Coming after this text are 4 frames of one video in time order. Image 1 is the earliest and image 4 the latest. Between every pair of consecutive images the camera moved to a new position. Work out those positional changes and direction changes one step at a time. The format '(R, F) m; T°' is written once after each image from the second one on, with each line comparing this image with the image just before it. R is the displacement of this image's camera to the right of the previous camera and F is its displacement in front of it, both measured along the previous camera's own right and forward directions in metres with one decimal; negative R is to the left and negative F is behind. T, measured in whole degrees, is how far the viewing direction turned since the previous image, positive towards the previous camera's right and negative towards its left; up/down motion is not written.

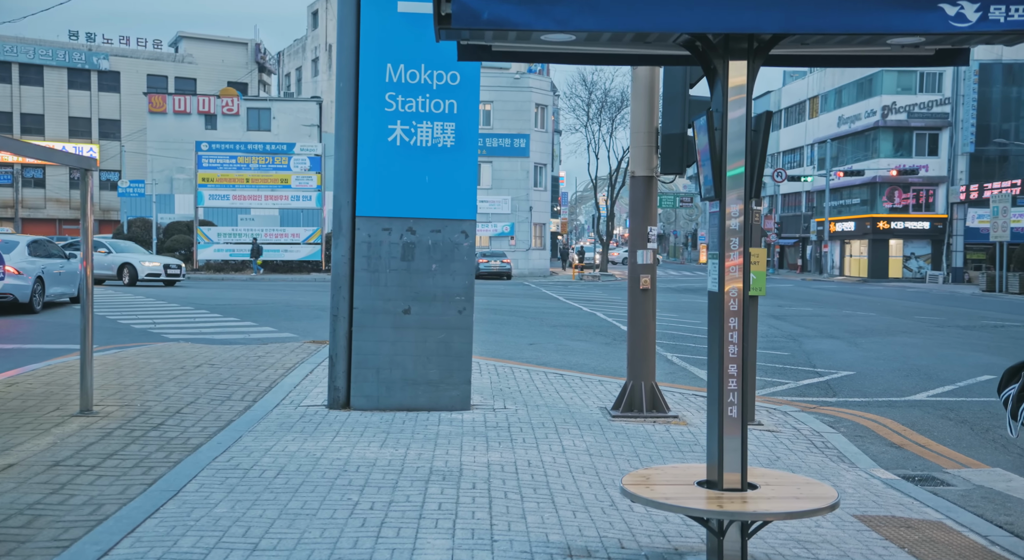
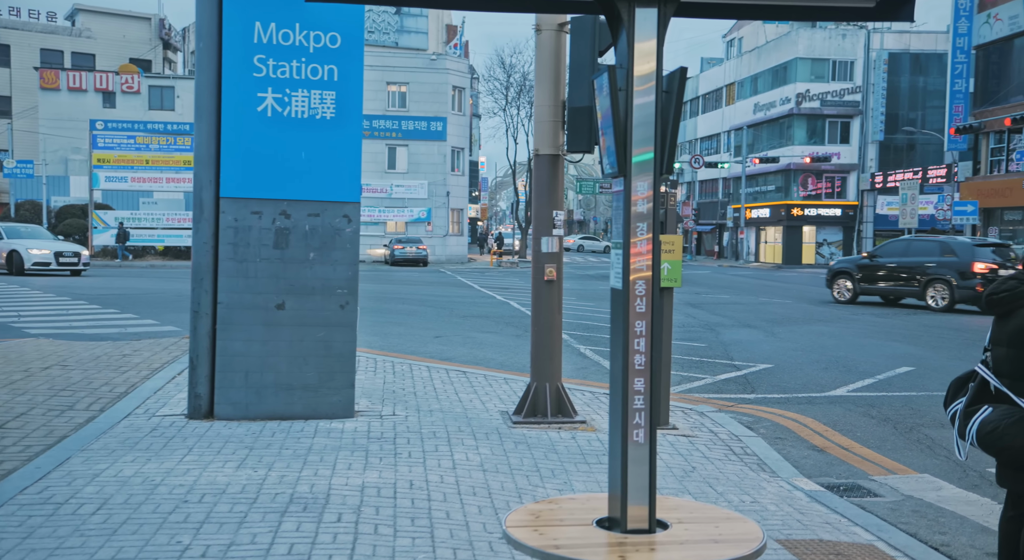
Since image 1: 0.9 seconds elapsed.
(+0.2, +0.9) m; +4°
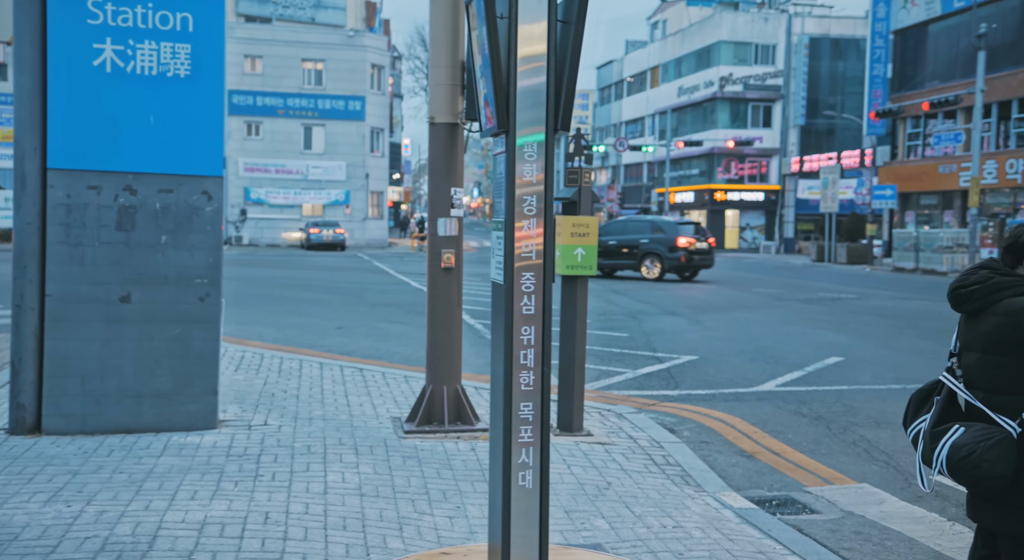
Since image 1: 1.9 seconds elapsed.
(+0.2, +1.0) m; +4°
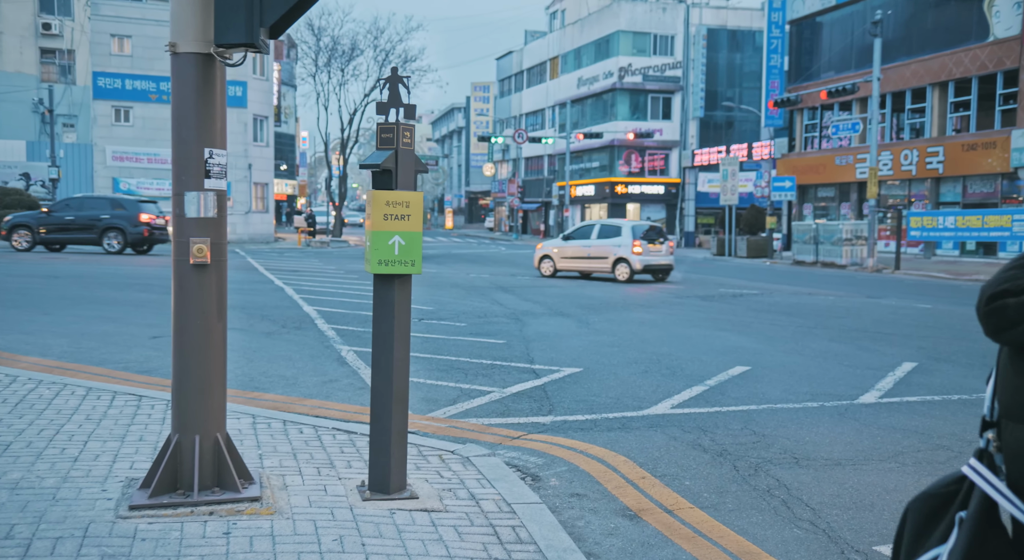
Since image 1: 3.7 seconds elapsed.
(+0.6, +2.1) m; +5°
